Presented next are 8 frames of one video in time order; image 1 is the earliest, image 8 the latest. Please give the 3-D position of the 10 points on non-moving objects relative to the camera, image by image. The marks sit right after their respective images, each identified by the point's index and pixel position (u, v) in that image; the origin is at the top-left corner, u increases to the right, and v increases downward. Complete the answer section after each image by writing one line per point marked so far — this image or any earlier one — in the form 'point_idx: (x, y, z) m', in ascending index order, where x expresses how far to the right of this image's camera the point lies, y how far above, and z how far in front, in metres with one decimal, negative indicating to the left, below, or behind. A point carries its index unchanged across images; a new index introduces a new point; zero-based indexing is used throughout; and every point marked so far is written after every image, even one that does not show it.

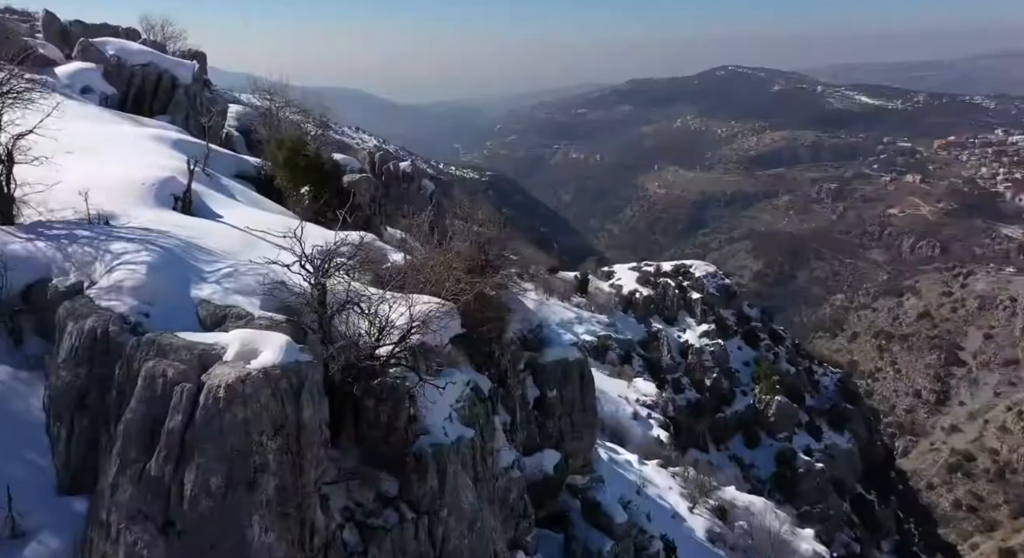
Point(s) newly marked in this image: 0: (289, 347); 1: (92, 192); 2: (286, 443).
0: (-3.8, -1.1, +13.0) m
1: (-9.5, +2.0, +17.5) m
2: (-3.6, -2.6, +12.5) m
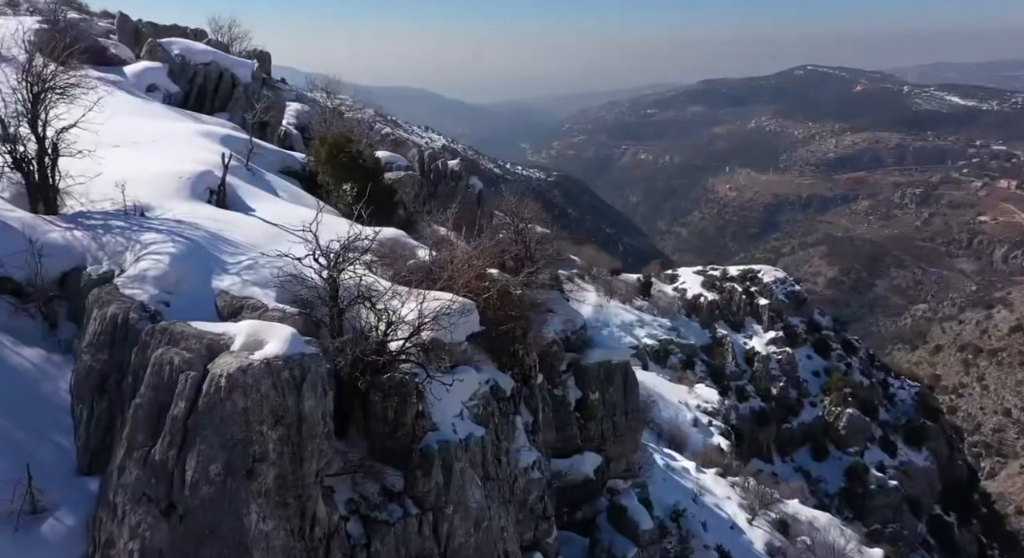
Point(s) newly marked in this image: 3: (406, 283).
0: (-3.7, -1.0, +13.3) m
1: (-9.0, +2.2, +18.3) m
2: (-3.7, -2.5, +12.7) m
3: (-2.7, -0.1, +18.8) m
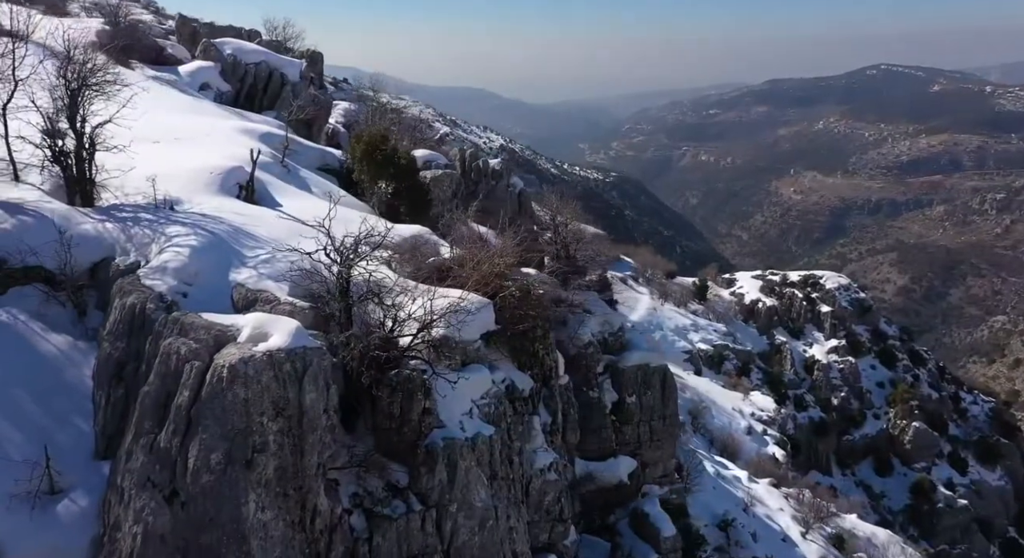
0: (-3.7, -0.9, +13.5) m
1: (-8.5, +2.4, +18.9) m
2: (-3.7, -2.4, +12.9) m
3: (-2.2, 0.0, +18.9) m
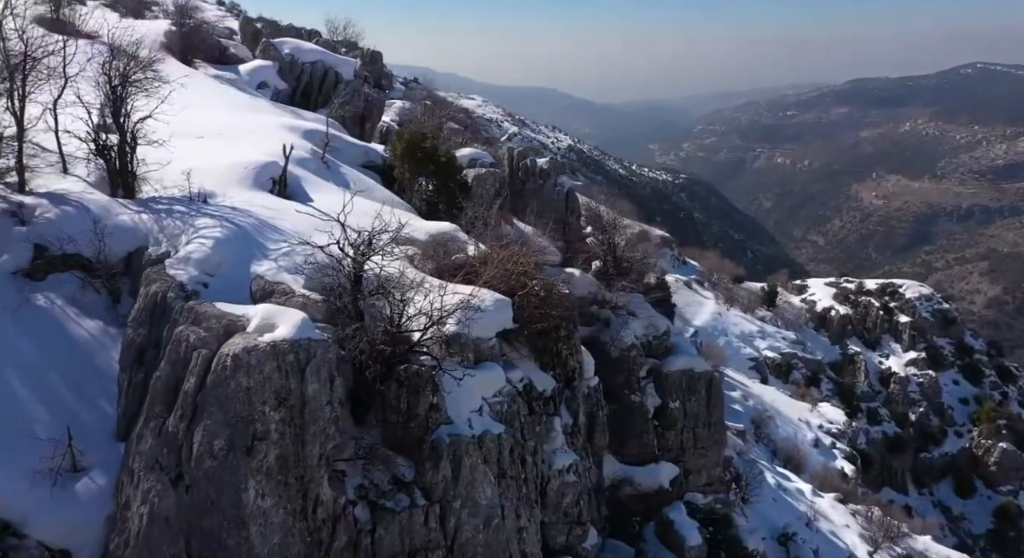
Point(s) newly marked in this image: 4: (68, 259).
0: (-3.7, -0.8, +13.7) m
1: (-7.9, +2.7, +19.5) m
2: (-3.8, -2.3, +13.2) m
3: (-1.7, +0.1, +19.1) m
4: (-9.4, +0.4, +16.6) m
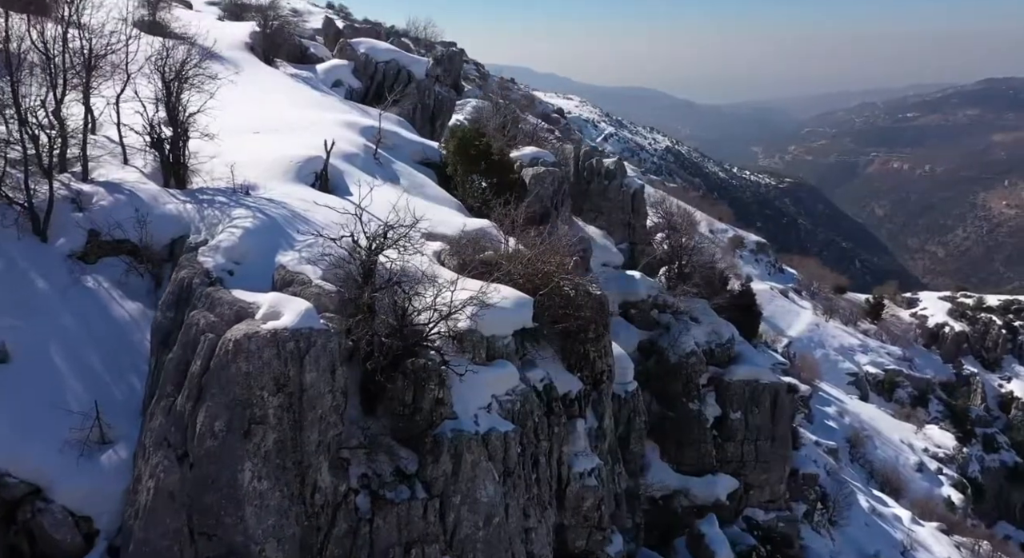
0: (-3.7, -0.6, +14.1) m
1: (-7.0, +3.0, +20.4) m
2: (-3.9, -2.1, +13.6) m
3: (-1.0, +0.1, +19.2) m
4: (-9.0, +0.8, +17.7) m
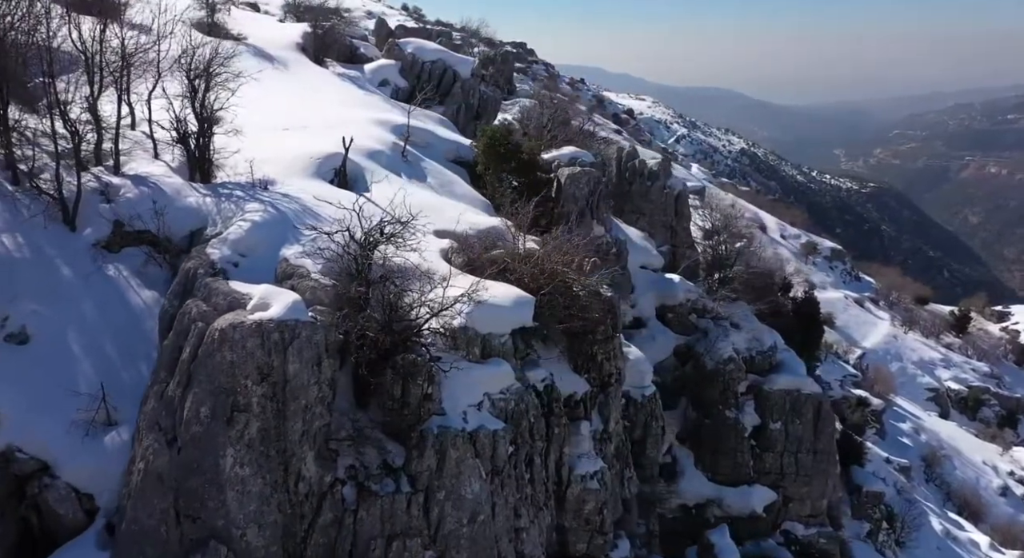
0: (-4.0, -0.5, +14.5) m
1: (-6.6, +3.2, +21.0) m
2: (-4.3, -2.0, +14.0) m
3: (-0.9, +0.2, +19.2) m
4: (-8.9, +1.1, +18.5) m
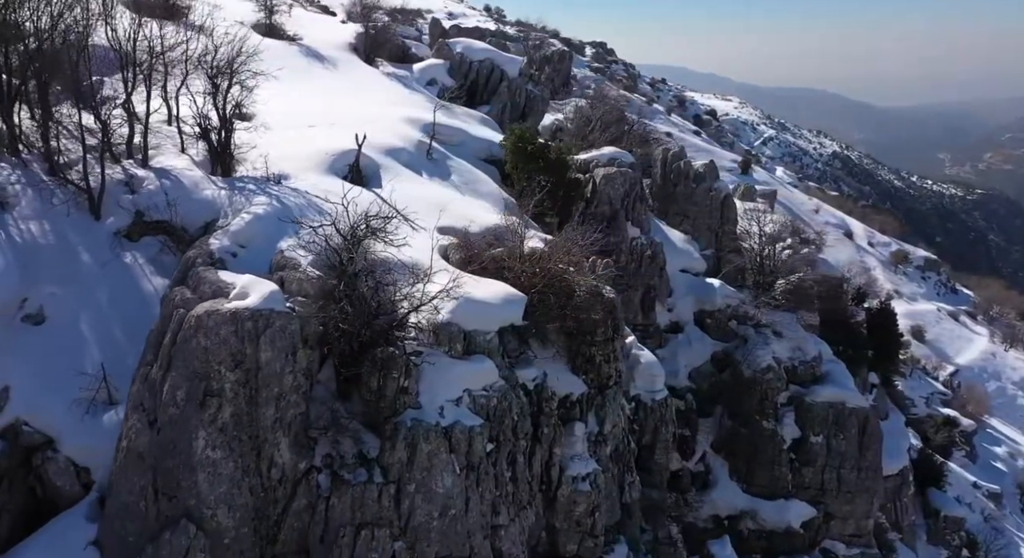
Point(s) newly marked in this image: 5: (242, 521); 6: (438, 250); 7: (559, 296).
0: (-4.6, -0.3, +14.9) m
1: (-6.3, +3.4, +21.7) m
2: (-5.0, -1.8, +14.5) m
3: (-0.9, +0.3, +19.3) m
4: (-8.9, +1.4, +19.5) m
5: (-5.1, -4.5, +14.6) m
6: (-1.8, +0.7, +19.5) m
7: (+1.2, -0.4, +18.9) m
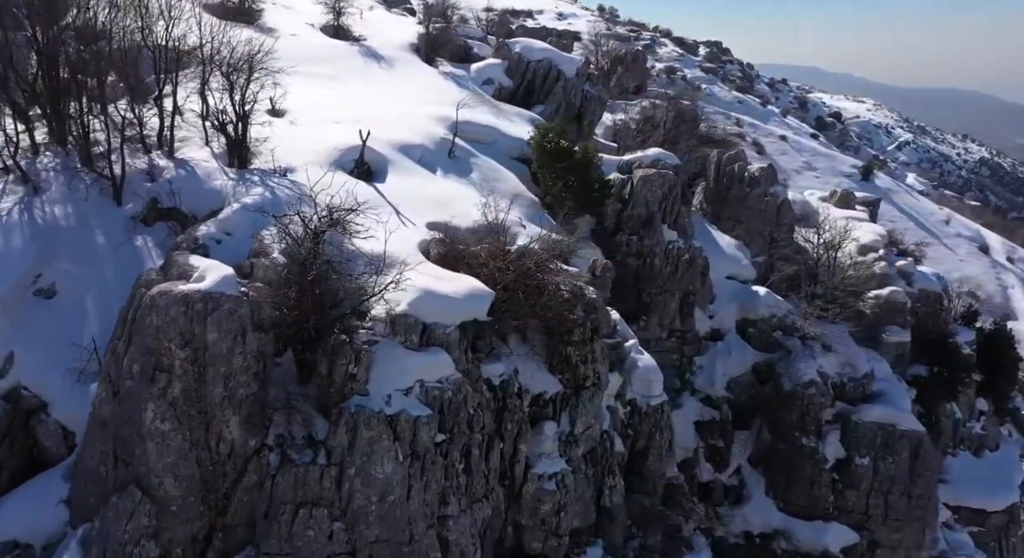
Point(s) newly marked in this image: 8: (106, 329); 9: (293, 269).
0: (-5.8, 0.0, +15.8) m
1: (-6.2, +3.8, +22.8) m
2: (-6.3, -1.5, +15.4) m
3: (-1.4, +0.4, +19.5) m
4: (-9.2, +1.8, +21.0) m
5: (-6.5, -4.2, +15.5) m
6: (-2.3, +0.9, +19.9) m
7: (+0.6, -0.4, +18.7) m
8: (-9.7, -1.2, +18.9) m
9: (-4.6, +0.3, +16.5) m
